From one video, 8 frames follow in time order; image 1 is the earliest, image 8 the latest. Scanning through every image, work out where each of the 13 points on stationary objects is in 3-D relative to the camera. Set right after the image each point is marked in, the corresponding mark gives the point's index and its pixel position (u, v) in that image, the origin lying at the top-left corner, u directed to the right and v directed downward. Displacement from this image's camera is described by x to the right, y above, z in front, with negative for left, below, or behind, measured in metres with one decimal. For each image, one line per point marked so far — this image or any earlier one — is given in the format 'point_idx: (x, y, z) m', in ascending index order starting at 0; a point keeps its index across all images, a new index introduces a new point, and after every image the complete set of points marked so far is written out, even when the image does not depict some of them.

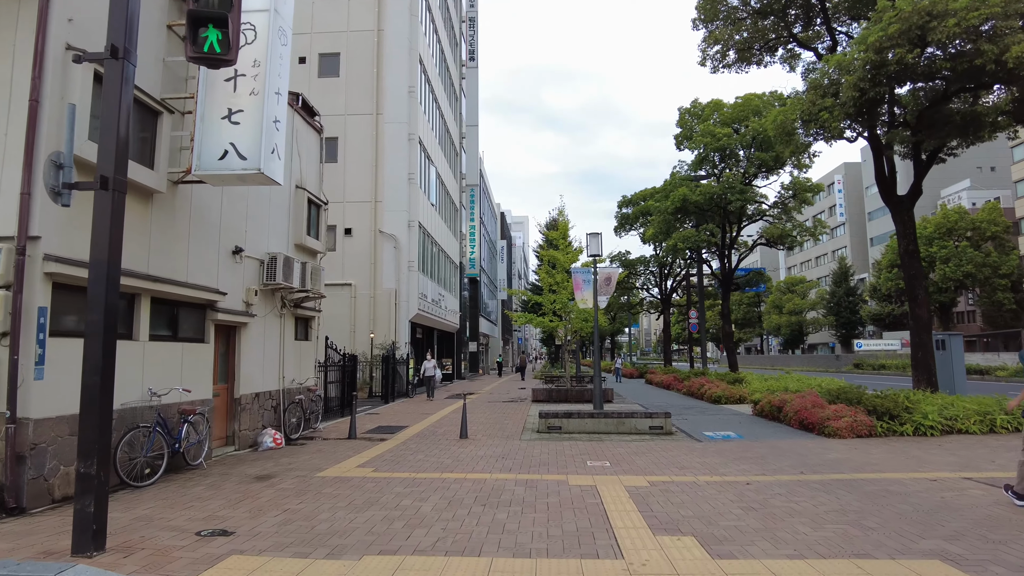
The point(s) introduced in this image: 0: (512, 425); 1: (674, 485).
0: (0.0, -3.0, +14.4) m
1: (+2.0, -2.4, +8.1) m
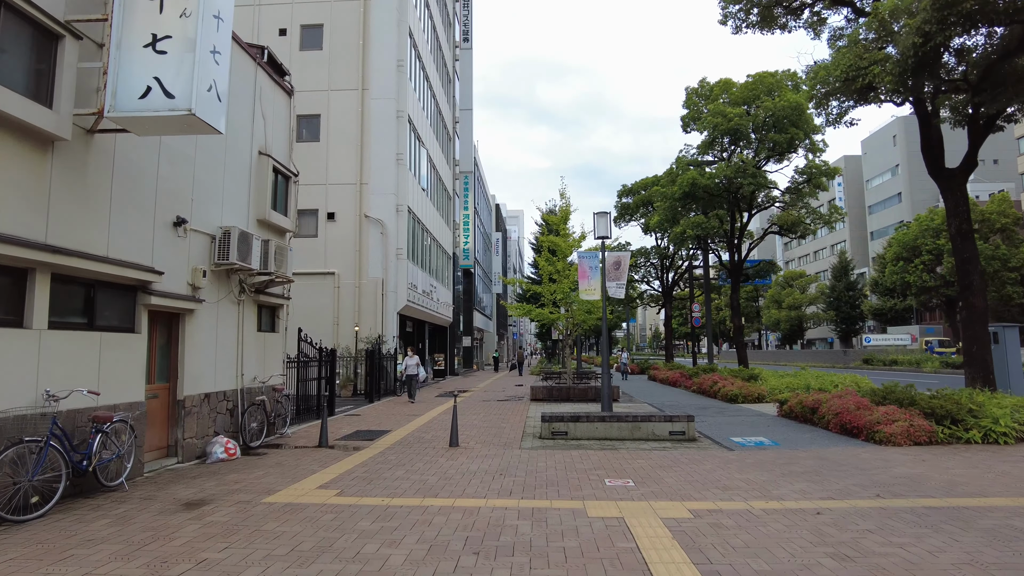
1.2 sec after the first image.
0: (0.0, -2.7, +12.5) m
1: (+2.0, -2.1, +6.2) m
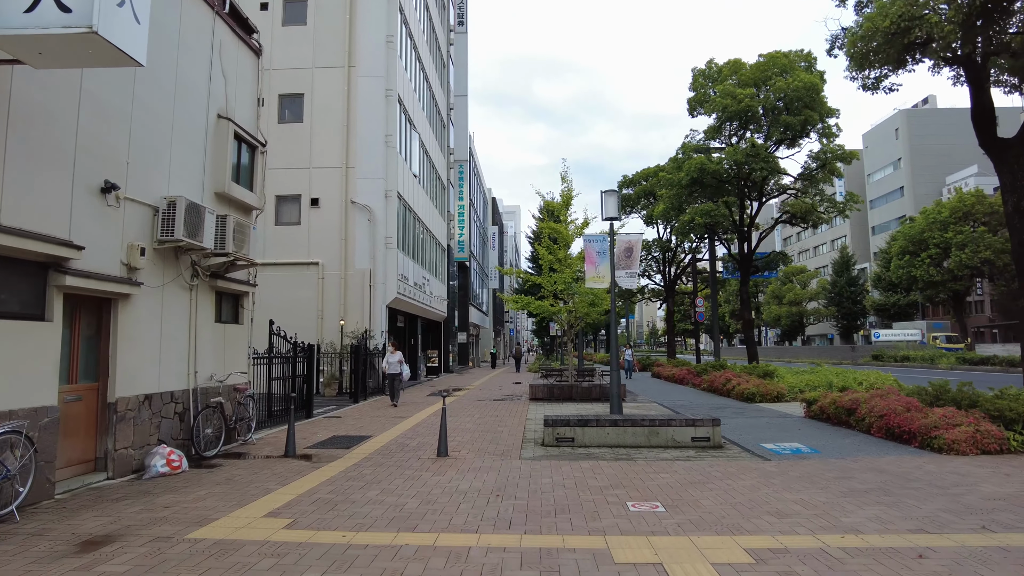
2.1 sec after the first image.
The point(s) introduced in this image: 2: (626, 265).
0: (-0.1, -2.4, +11.0) m
1: (+2.0, -1.9, +4.7) m
2: (+2.3, +0.5, +13.5) m
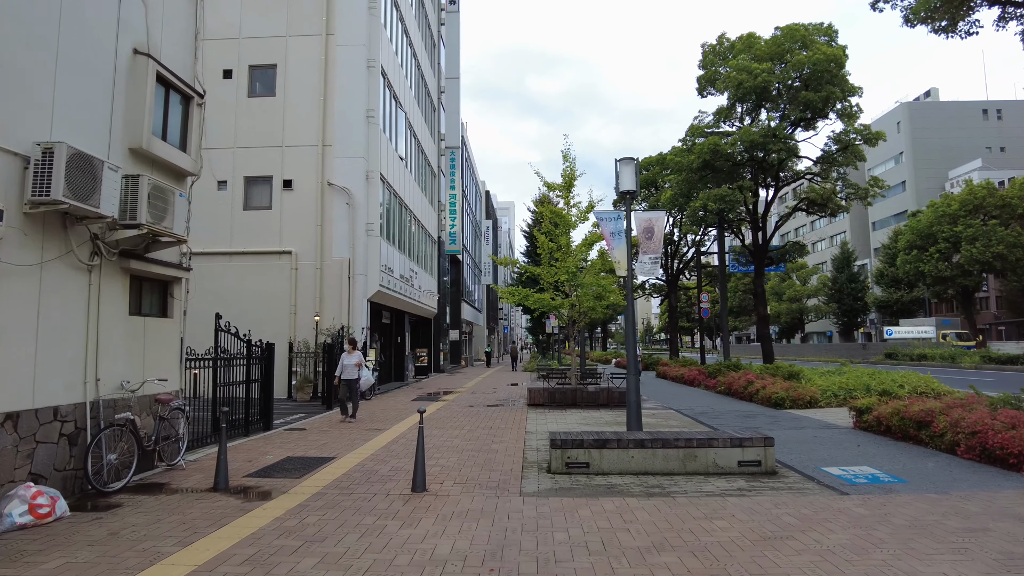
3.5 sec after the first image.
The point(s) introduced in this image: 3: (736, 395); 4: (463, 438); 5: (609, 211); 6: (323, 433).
0: (-0.1, -2.2, +8.8) m
1: (+2.0, -1.7, +2.5) m
2: (+2.3, +0.7, +11.3) m
3: (+6.2, -3.0, +18.3) m
4: (-0.8, -2.4, +10.7) m
5: (+1.7, +1.3, +11.3) m
6: (-3.2, -2.5, +11.3) m
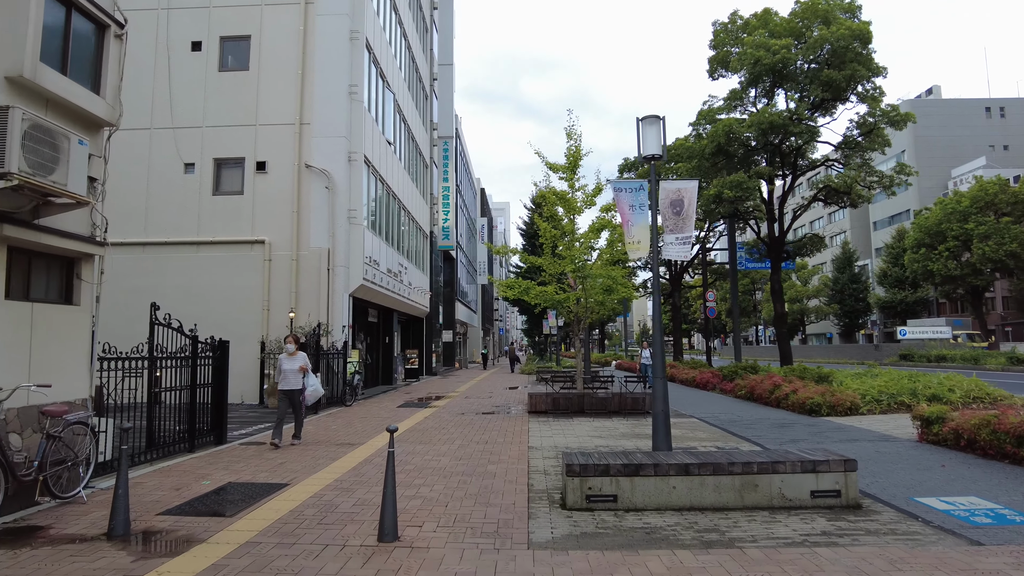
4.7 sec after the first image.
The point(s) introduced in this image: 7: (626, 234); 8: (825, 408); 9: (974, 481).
0: (-0.1, -2.0, +6.8) m
1: (+2.1, -1.5, +0.5) m
2: (+2.3, +0.9, +9.3) m
3: (+6.1, -2.8, +16.4) m
4: (-0.8, -2.2, +8.7) m
5: (+1.7, +1.5, +9.4) m
6: (-3.2, -2.3, +9.3) m
7: (+1.5, +0.8, +9.3) m
8: (+6.4, -2.4, +13.6) m
9: (+4.9, -2.0, +7.0) m
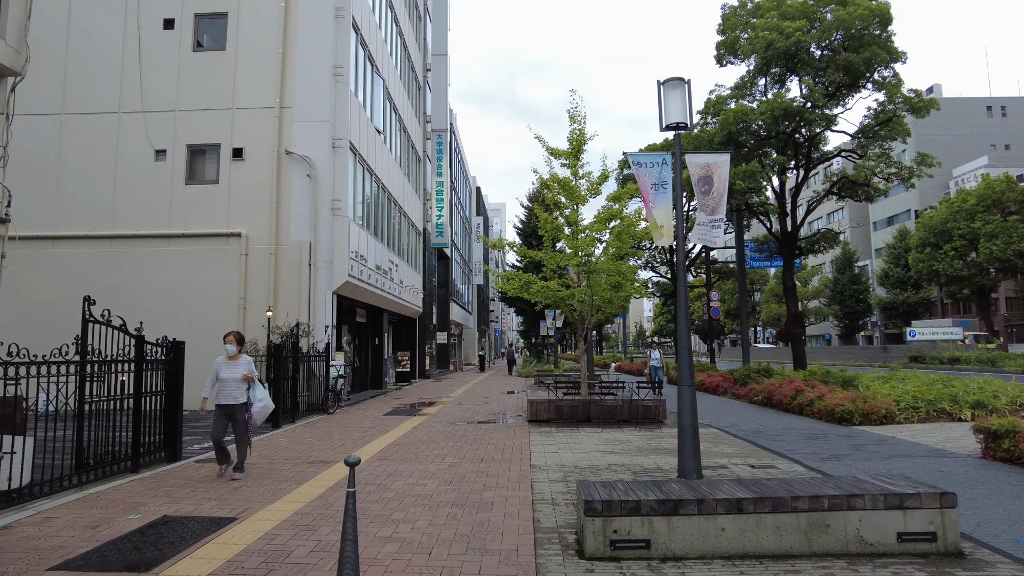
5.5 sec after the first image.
0: (-0.1, -1.9, +5.4) m
1: (+2.2, -1.4, -0.8) m
2: (+2.3, +1.0, +8.0) m
3: (+6.1, -2.7, +15.1) m
4: (-0.8, -2.1, +7.3) m
5: (+1.7, +1.6, +8.0) m
6: (-3.2, -2.2, +7.9) m
7: (+1.5, +0.9, +8.0) m
8: (+6.3, -2.3, +12.2) m
9: (+4.9, -1.9, +5.7) m
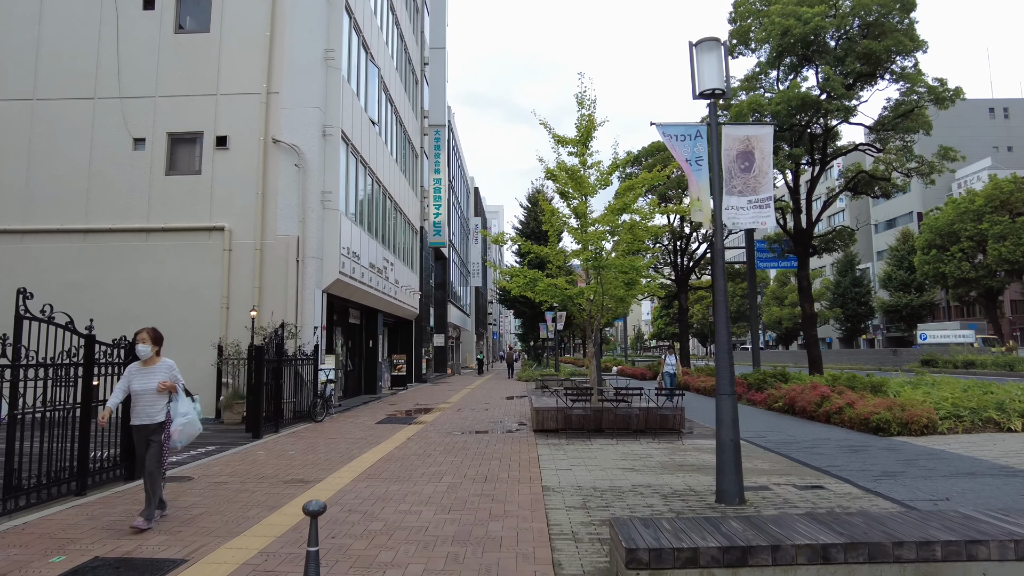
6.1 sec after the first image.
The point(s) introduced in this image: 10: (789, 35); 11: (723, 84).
0: (0.0, -1.8, +4.3) m
1: (+2.3, -1.3, -1.9) m
2: (+2.4, +1.1, +6.9) m
3: (+6.1, -2.7, +14.0) m
4: (-0.7, -2.0, +6.2) m
5: (+1.8, +1.7, +6.9) m
6: (-3.1, -2.1, +6.8) m
7: (+1.6, +0.9, +6.9) m
8: (+6.4, -2.3, +11.1) m
9: (+5.0, -1.9, +4.6) m
10: (+8.4, +7.6, +20.2) m
11: (+2.2, +2.1, +6.9) m
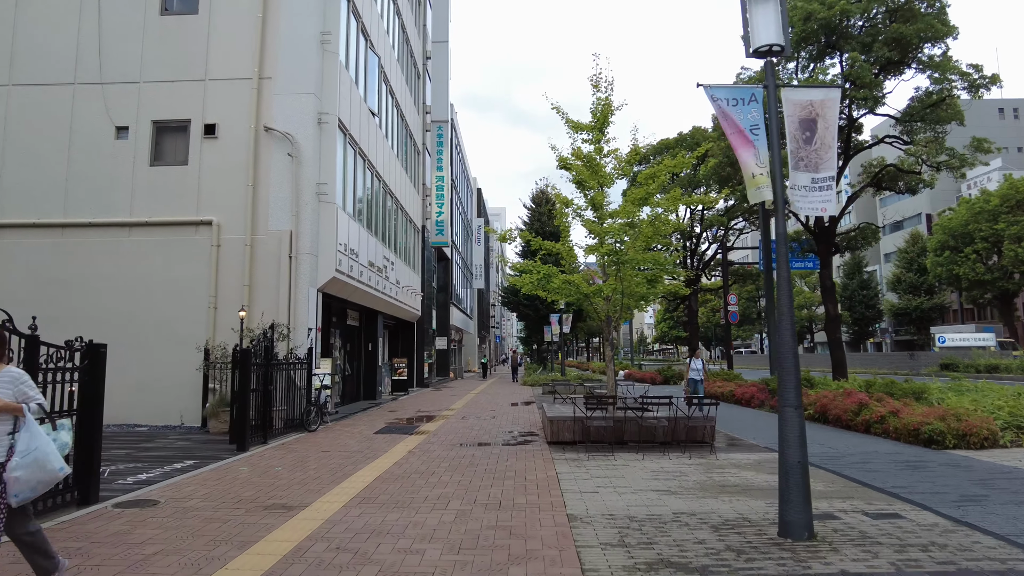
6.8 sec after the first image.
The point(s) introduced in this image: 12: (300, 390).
0: (+0.2, -1.7, +3.2) m
1: (+2.4, -1.1, -3.0) m
2: (+2.5, +1.1, +5.8) m
3: (+6.3, -2.6, +12.9) m
4: (-0.5, -1.9, +5.1) m
5: (+1.9, +1.7, +5.8) m
6: (-2.9, -2.0, +5.7) m
7: (+1.8, +1.0, +5.8) m
8: (+6.6, -2.2, +10.0) m
9: (+5.2, -1.8, +3.5) m
10: (+8.6, +7.6, +19.1) m
11: (+2.4, +2.2, +5.8) m
12: (-4.2, -2.0, +13.1) m
